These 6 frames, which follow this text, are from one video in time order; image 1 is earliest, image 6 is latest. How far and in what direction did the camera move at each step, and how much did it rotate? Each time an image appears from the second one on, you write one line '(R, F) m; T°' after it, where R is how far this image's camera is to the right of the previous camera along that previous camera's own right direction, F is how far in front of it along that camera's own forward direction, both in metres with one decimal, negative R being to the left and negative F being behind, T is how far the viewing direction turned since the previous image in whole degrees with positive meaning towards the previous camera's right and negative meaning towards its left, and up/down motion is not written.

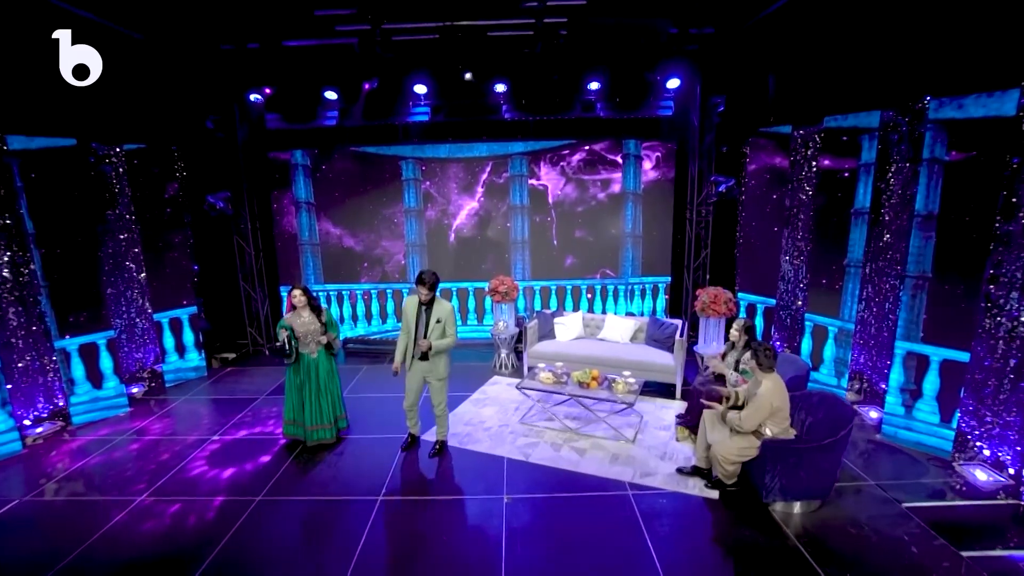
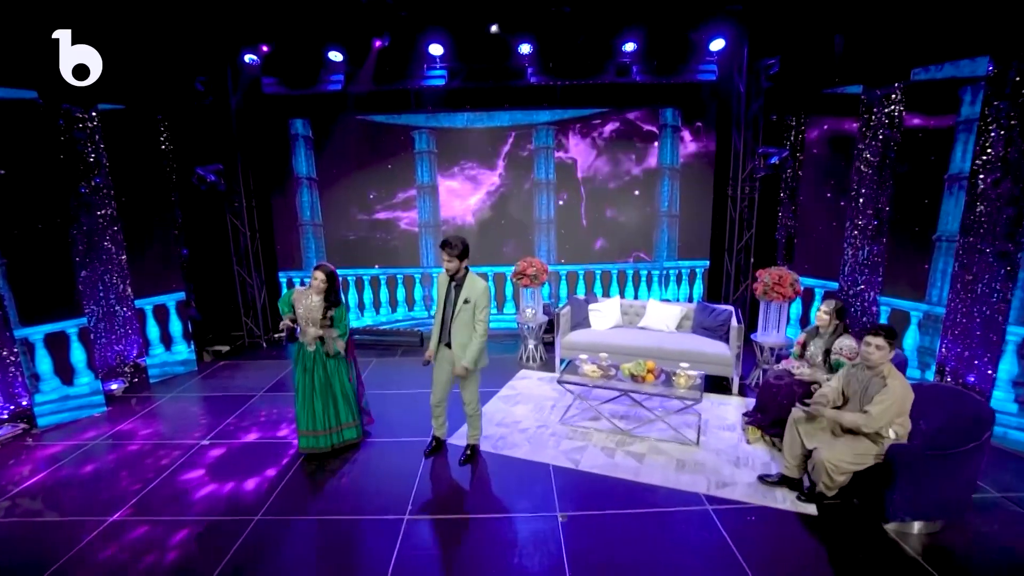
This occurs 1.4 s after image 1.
(-0.4, +0.7) m; +1°
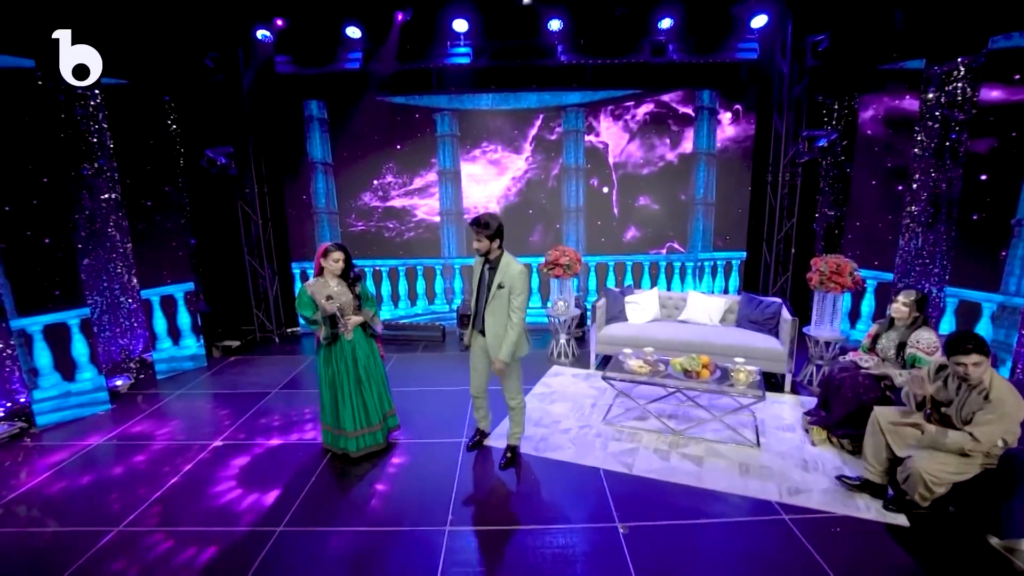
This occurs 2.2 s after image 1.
(-0.3, +0.3) m; 0°
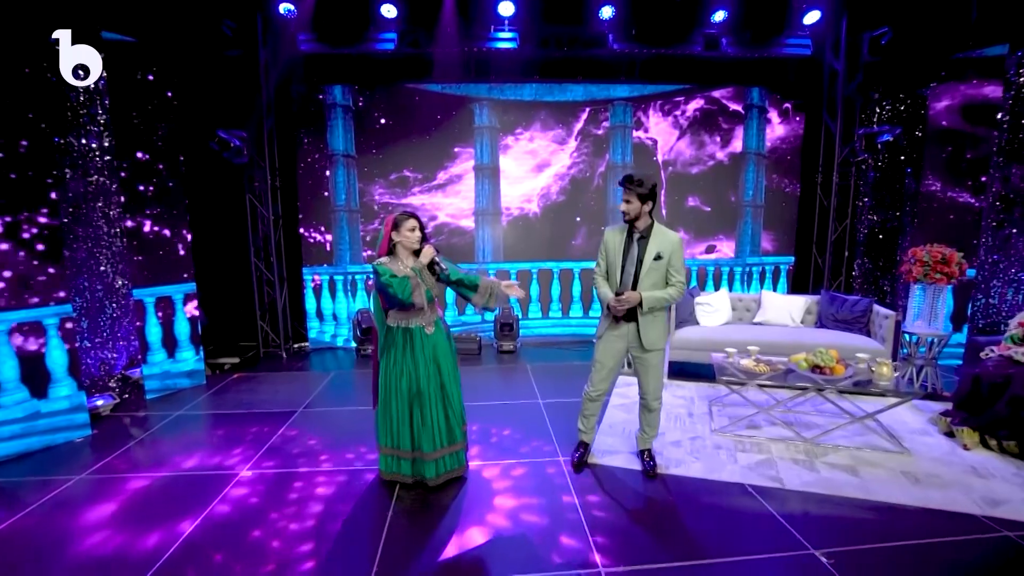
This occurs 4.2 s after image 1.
(-0.9, +0.6) m; +5°
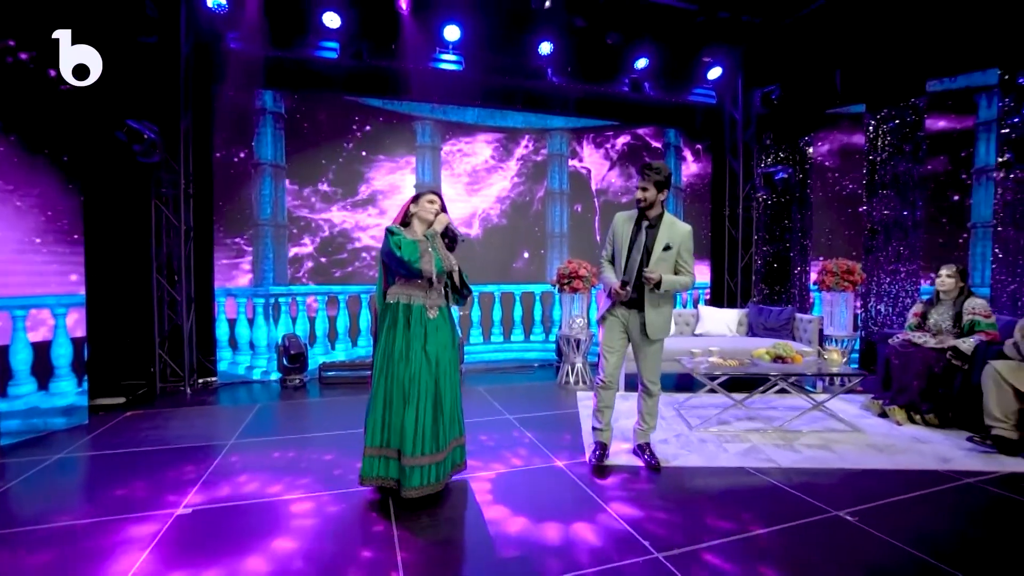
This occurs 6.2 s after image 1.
(-0.6, +0.2) m; +13°
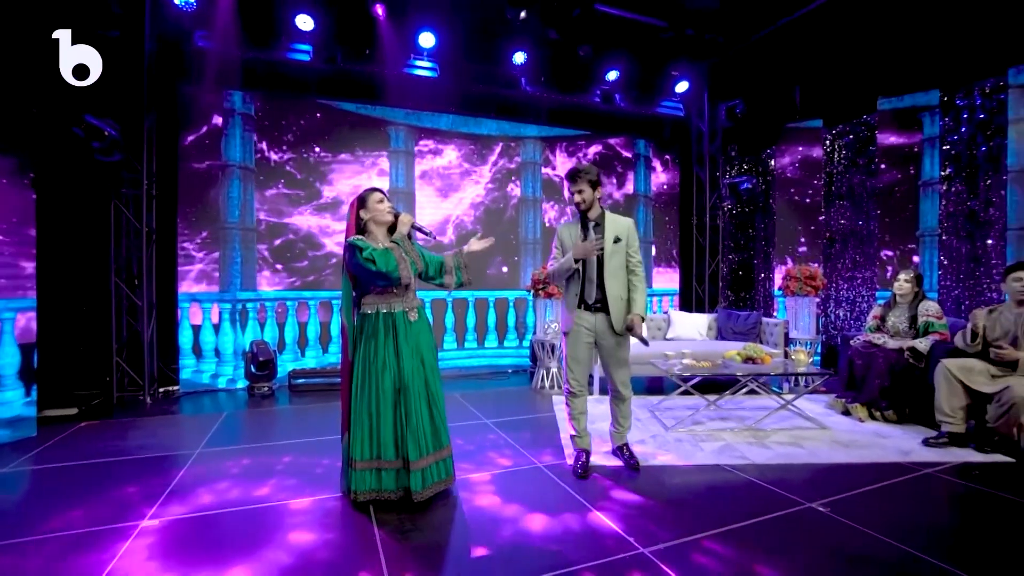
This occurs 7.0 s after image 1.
(-0.1, 0.0) m; +4°
